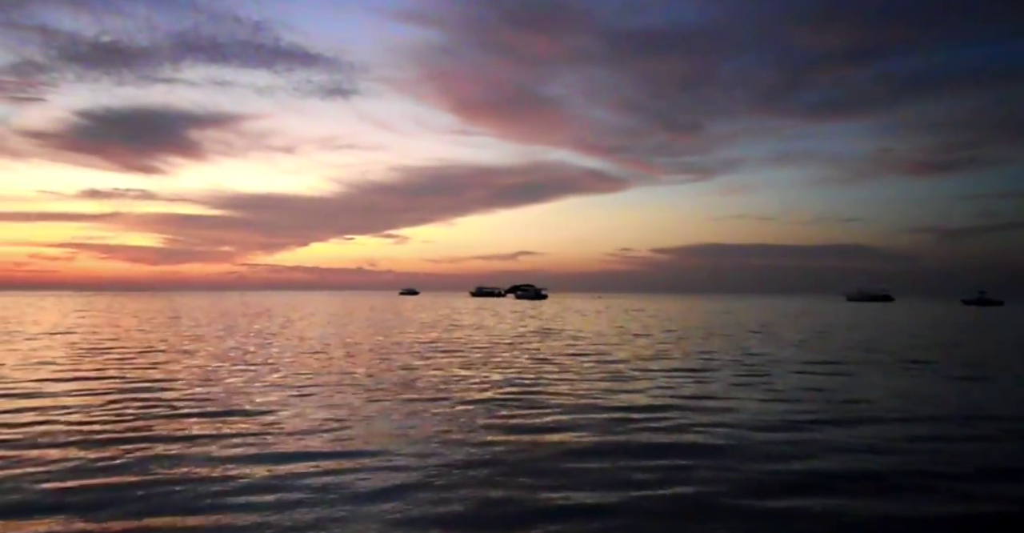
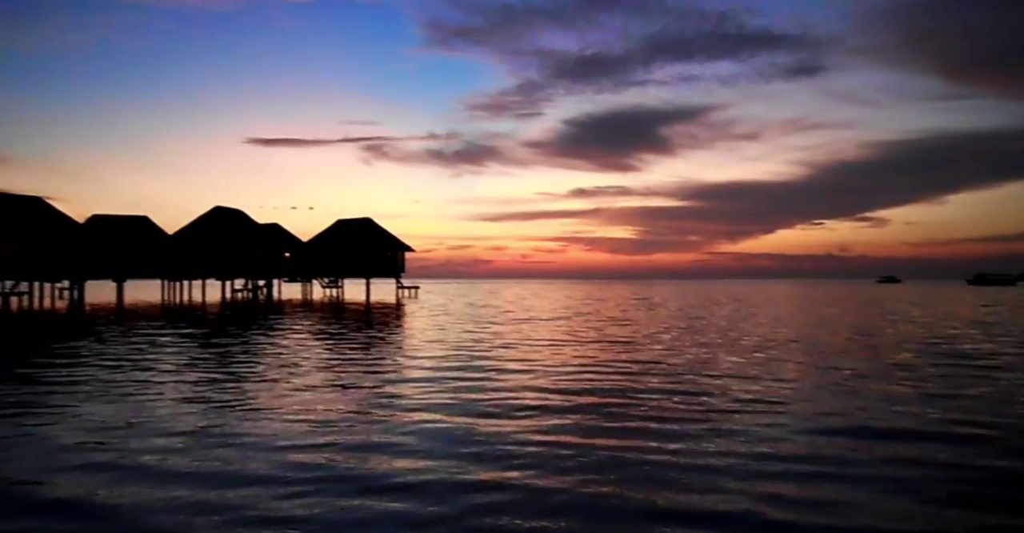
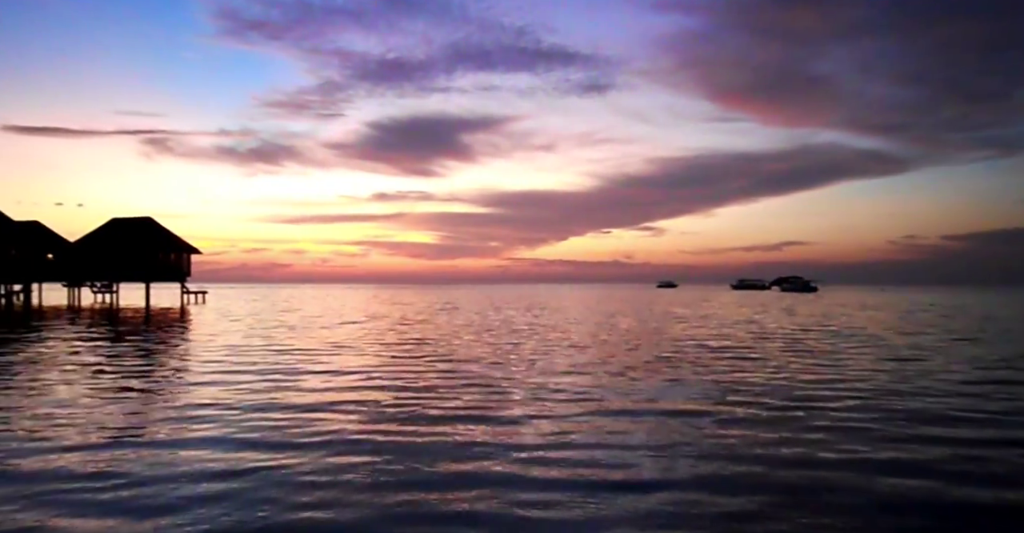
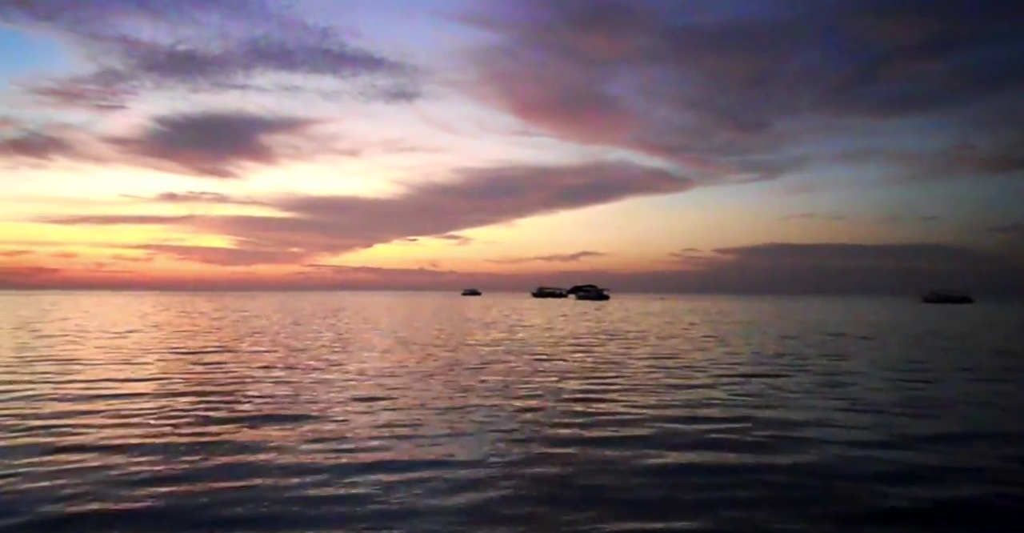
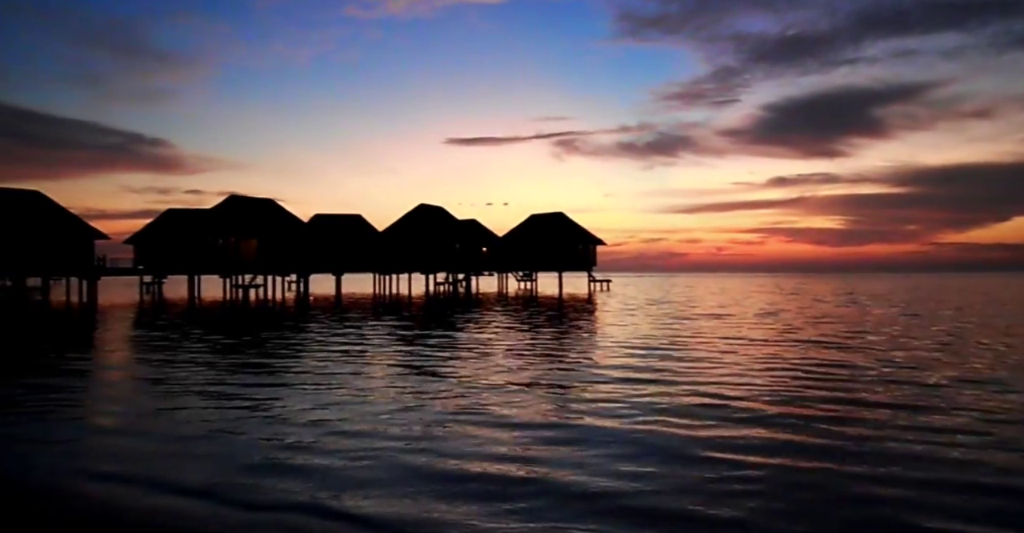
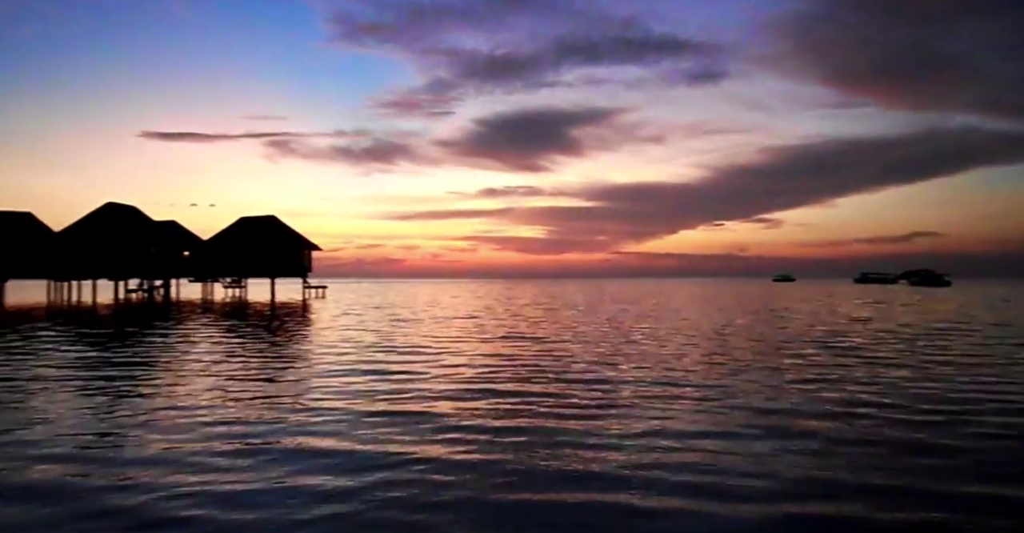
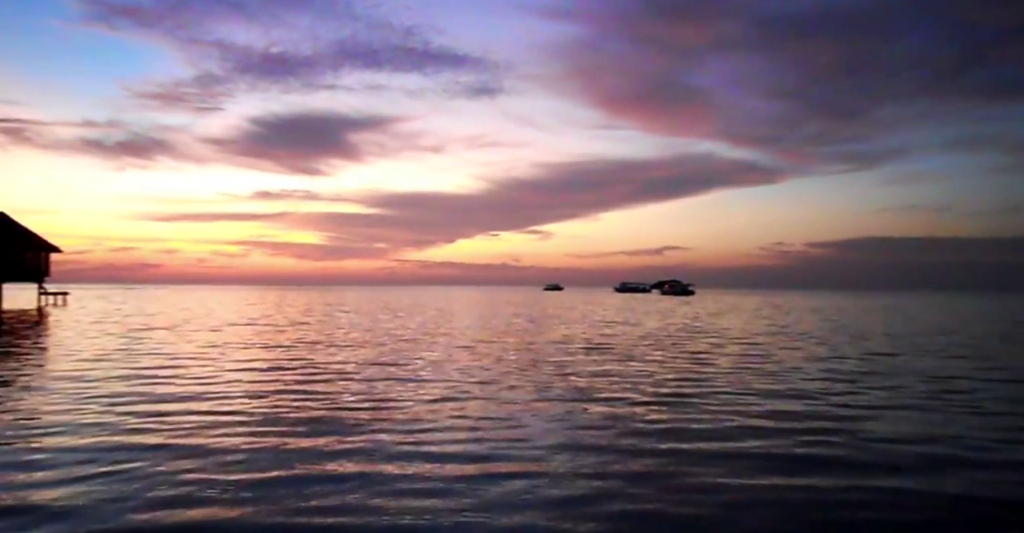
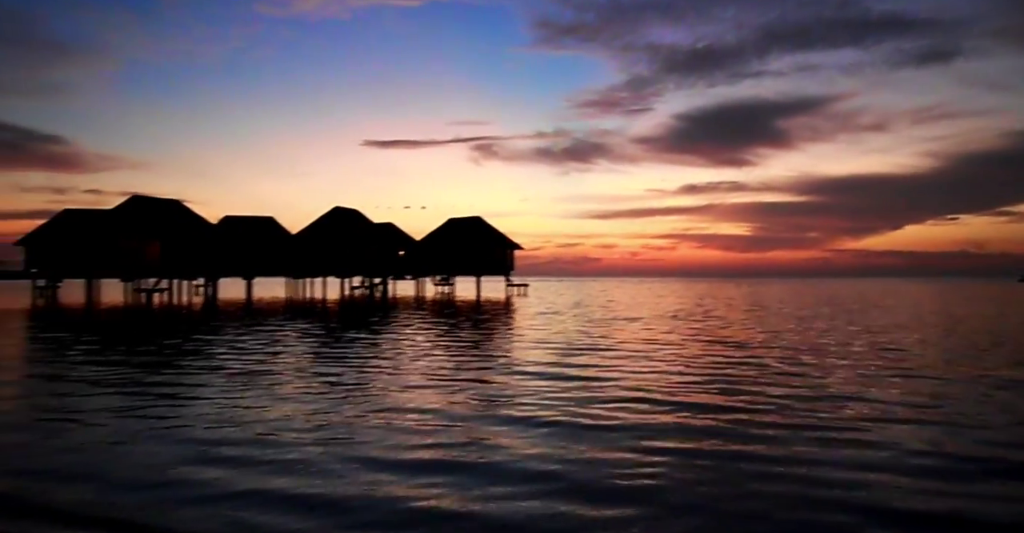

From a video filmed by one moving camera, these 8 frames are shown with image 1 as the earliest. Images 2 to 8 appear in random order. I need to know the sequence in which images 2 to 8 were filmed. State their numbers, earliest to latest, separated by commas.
4, 7, 3, 6, 2, 8, 5
